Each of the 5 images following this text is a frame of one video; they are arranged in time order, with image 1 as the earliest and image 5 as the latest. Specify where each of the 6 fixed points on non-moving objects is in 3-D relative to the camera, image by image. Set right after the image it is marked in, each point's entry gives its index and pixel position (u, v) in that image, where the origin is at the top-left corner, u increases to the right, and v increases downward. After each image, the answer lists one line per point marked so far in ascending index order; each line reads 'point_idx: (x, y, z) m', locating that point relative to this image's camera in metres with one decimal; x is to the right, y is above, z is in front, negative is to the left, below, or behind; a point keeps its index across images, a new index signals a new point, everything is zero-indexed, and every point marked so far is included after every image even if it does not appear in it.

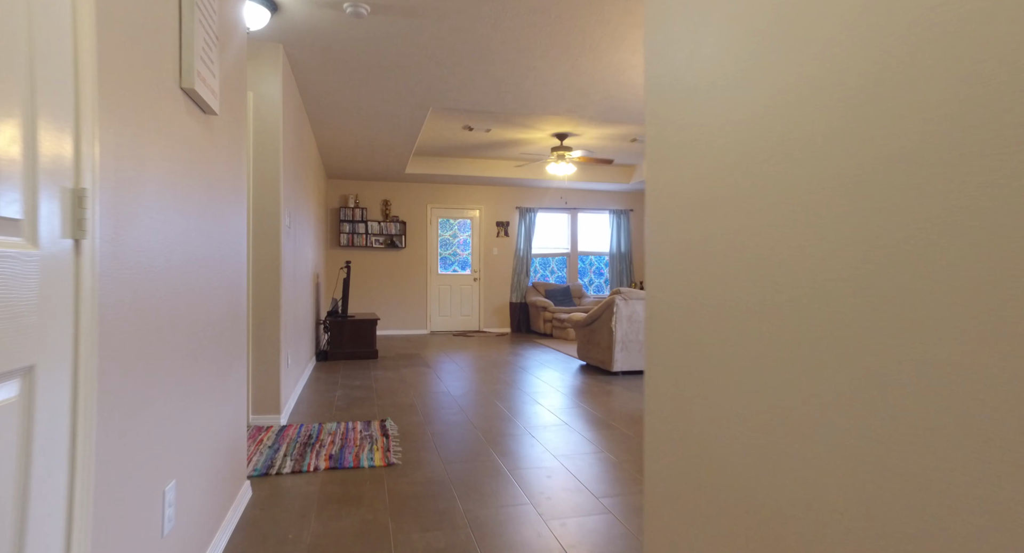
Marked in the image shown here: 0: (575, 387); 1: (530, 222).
0: (+0.5, -0.9, +5.1) m
1: (+0.3, +0.9, +9.5) m
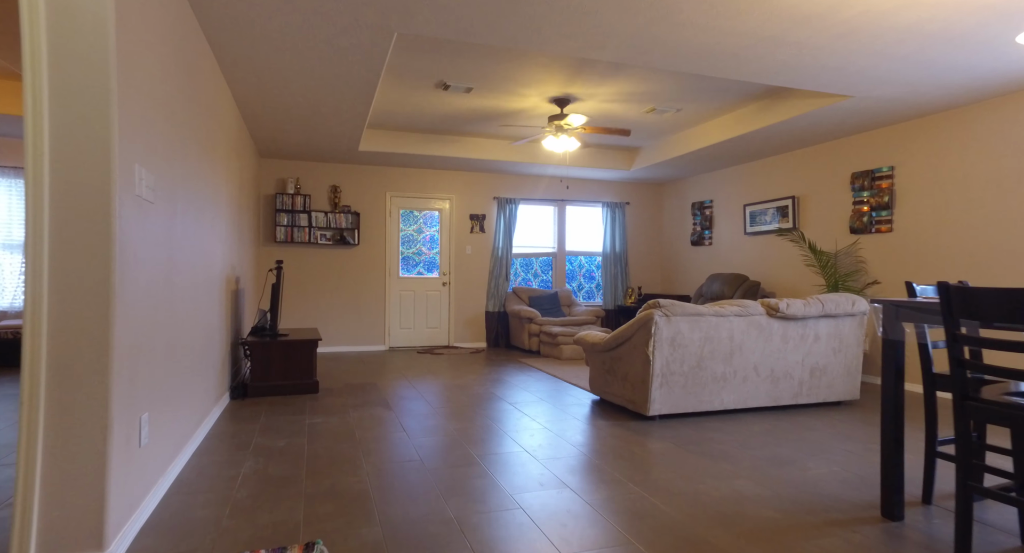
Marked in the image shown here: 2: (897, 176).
0: (+0.5, -1.0, +3.6) m
1: (0.0, +0.8, +8.0) m
2: (+3.4, +0.9, +5.3) m
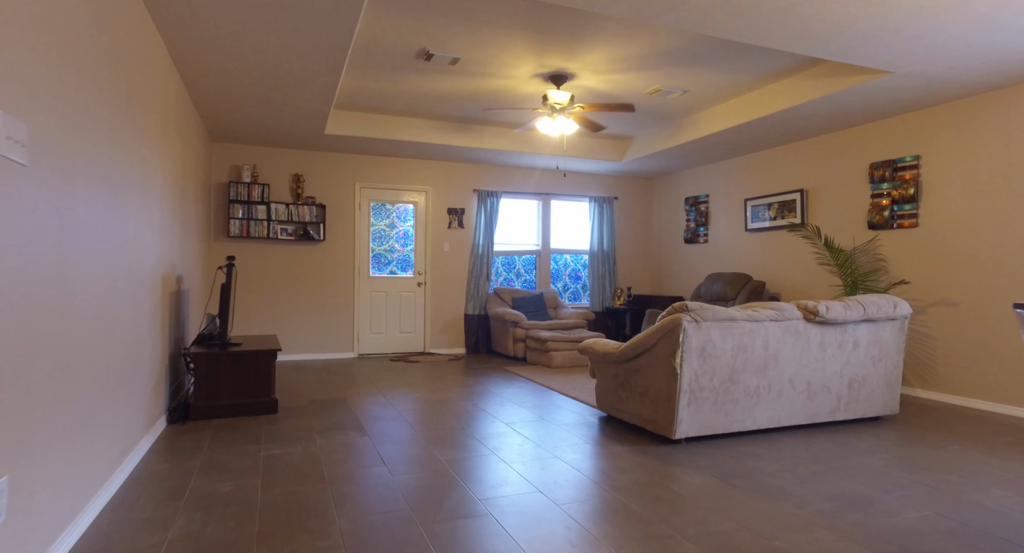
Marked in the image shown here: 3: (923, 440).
0: (+0.5, -1.0, +3.0) m
1: (-0.2, +0.8, +7.3) m
2: (+3.3, +0.9, +4.8) m
3: (+2.5, -1.0, +3.6) m
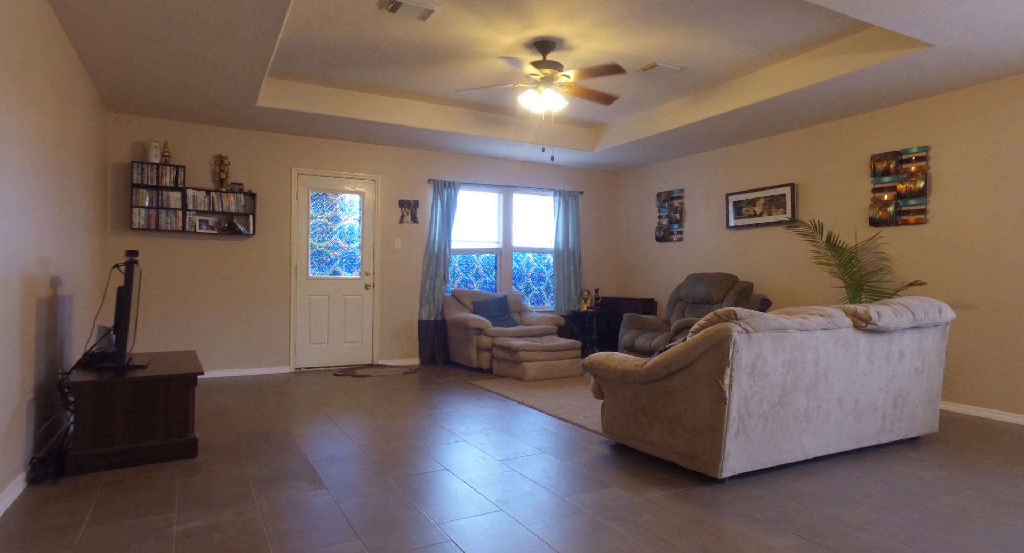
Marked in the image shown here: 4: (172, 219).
0: (+0.6, -1.0, +2.3) m
1: (-0.7, +0.8, +6.5) m
2: (+3.2, +0.9, +4.5) m
3: (+2.5, -1.0, +3.1) m
4: (-2.9, +0.5, +5.1) m
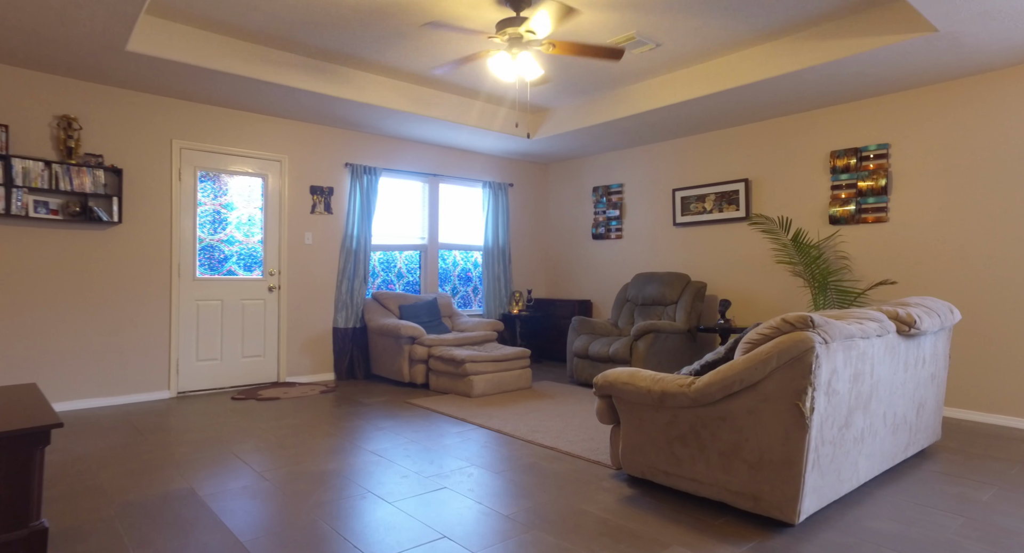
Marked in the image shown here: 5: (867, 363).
0: (+0.7, -1.0, +1.7) m
1: (-1.3, +0.8, +5.6) m
2: (+2.8, +0.9, +4.4) m
3: (+2.4, -1.0, +2.9) m
4: (-3.3, +0.5, +3.8) m
5: (+1.5, -0.4, +2.4) m
